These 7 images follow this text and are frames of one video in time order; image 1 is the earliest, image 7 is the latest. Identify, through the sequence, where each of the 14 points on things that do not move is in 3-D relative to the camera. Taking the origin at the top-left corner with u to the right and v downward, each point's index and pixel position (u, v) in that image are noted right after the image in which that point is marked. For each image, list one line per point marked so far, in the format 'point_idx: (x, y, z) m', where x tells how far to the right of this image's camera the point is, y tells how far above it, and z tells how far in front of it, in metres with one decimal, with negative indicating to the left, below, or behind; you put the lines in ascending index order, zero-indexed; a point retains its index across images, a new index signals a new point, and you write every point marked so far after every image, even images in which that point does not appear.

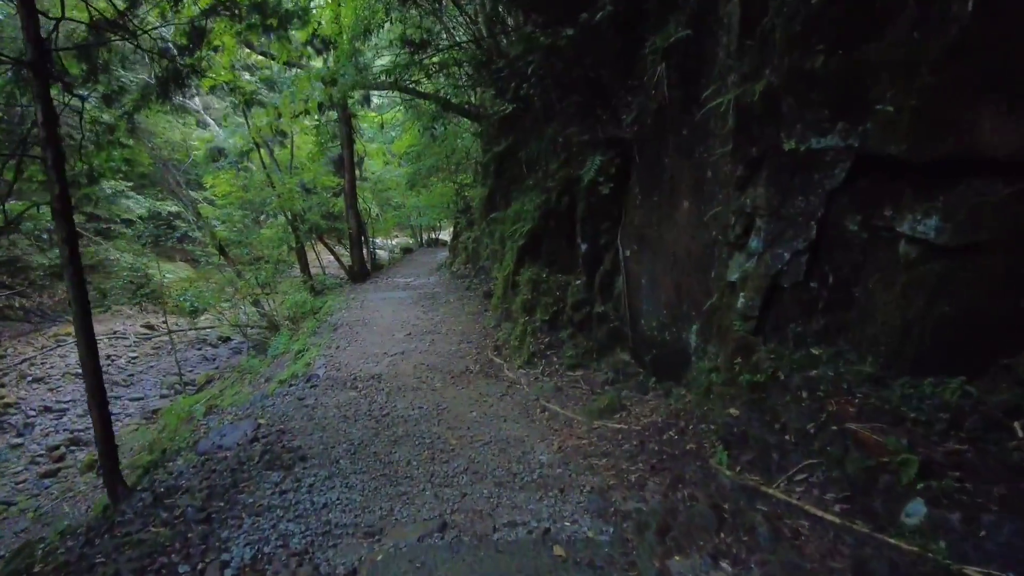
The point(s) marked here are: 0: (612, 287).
0: (+1.1, 0.0, +6.8) m
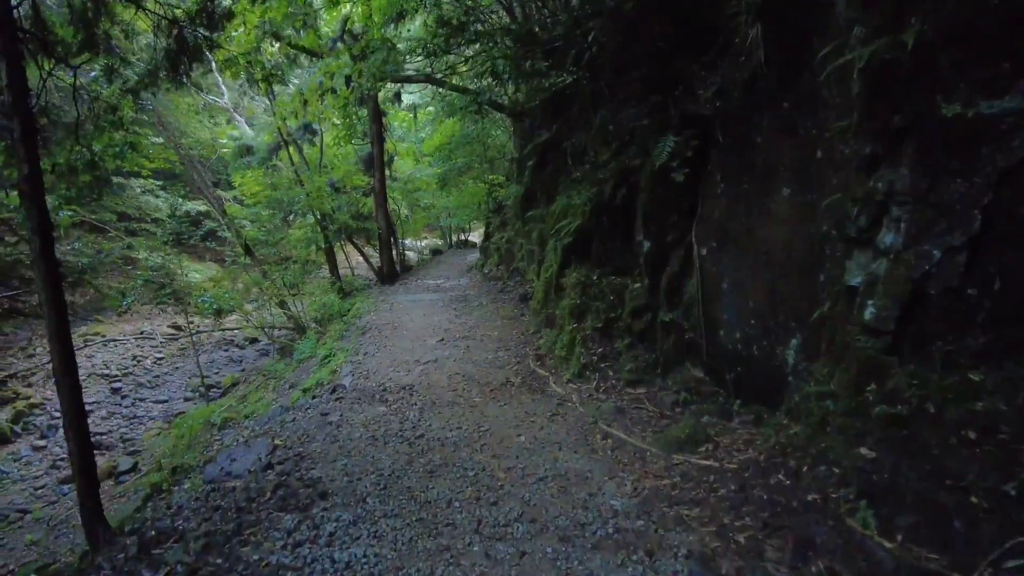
0: (+1.6, 0.0, +5.9) m
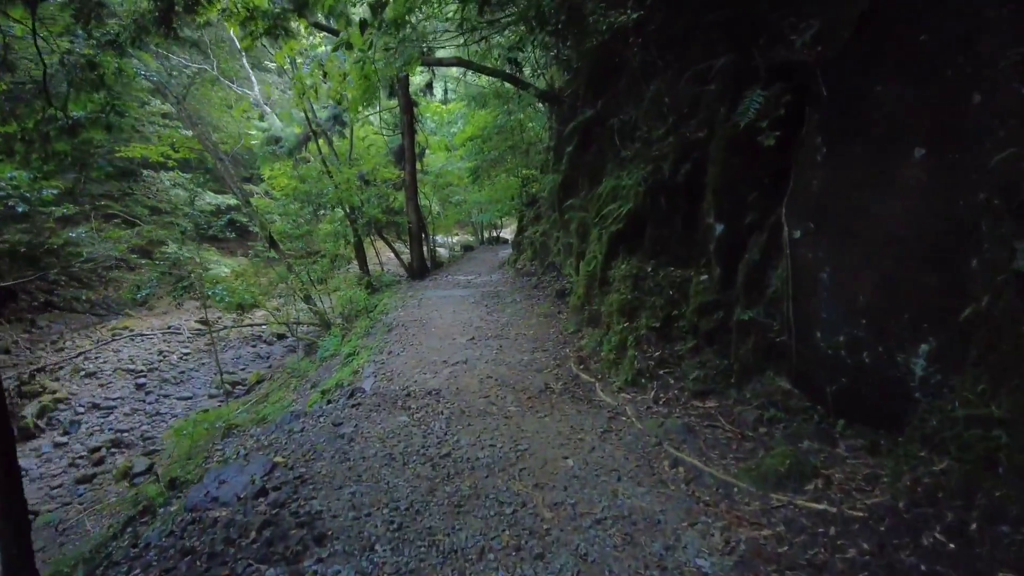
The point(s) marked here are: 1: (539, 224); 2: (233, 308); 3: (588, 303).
0: (+1.9, 0.0, +4.8) m
1: (+0.8, +1.9, +19.3) m
2: (-7.1, -0.5, +16.2) m
3: (+1.1, -0.2, +8.7) m
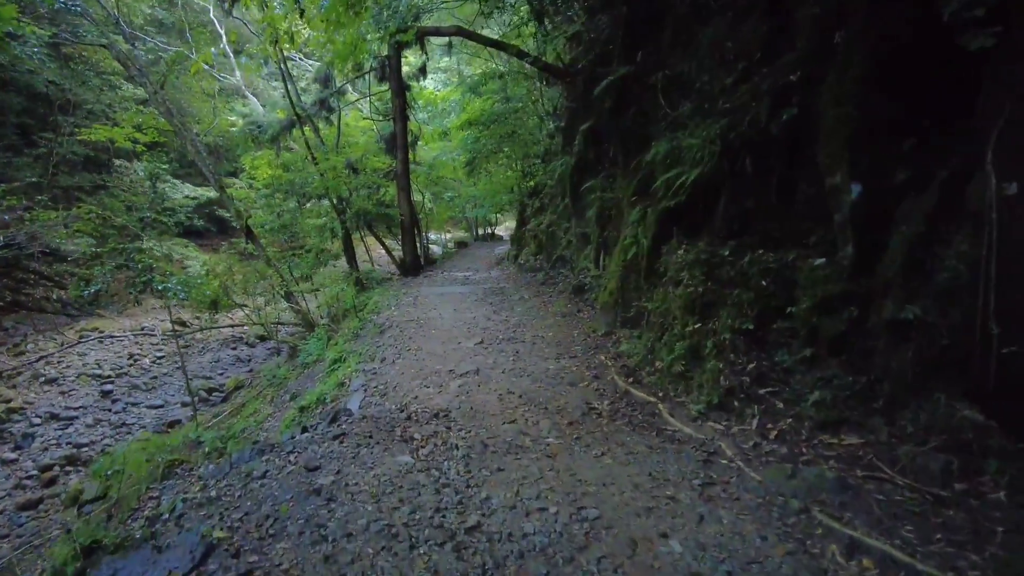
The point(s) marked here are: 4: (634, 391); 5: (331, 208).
0: (+2.2, +0.1, +3.3) m
1: (+0.8, +2.0, +17.7) m
2: (-7.0, -0.4, +14.6) m
3: (+1.3, -0.1, +7.1) m
4: (+1.0, -0.8, +5.2) m
5: (-5.1, +2.2, +17.9) m
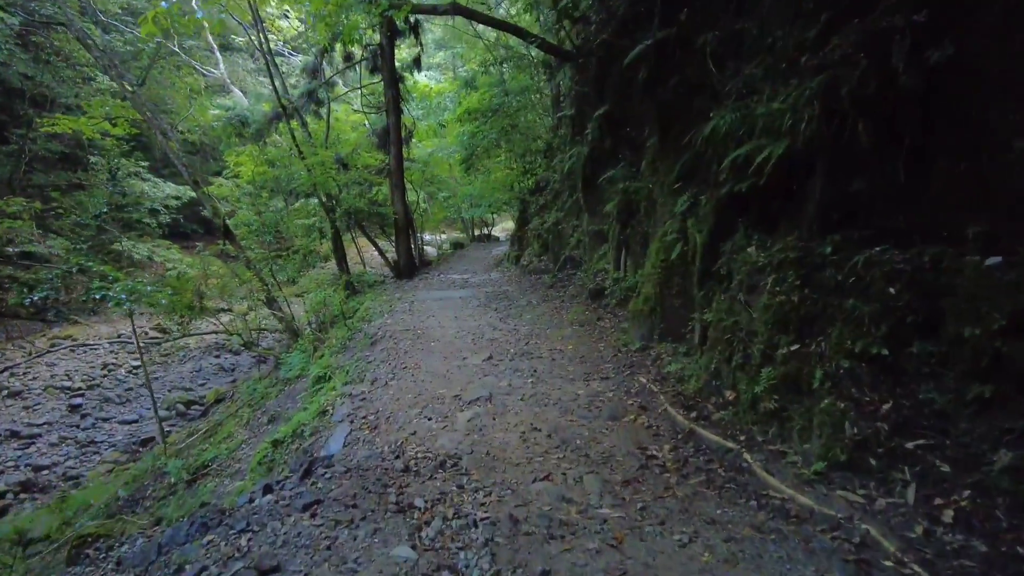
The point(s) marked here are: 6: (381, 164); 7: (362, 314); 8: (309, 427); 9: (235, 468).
0: (+2.4, +0.1, +2.1) m
1: (+0.9, +1.9, +16.5) m
2: (-6.9, -0.5, +13.3) m
3: (+1.5, -0.2, +5.9) m
4: (+1.2, -0.9, +4.0) m
5: (-5.0, +2.1, +16.6) m
6: (-3.9, +3.7, +18.9) m
7: (-2.7, -0.5, +11.4) m
8: (-1.8, -1.2, +5.8) m
9: (-3.1, -1.8, +7.0) m
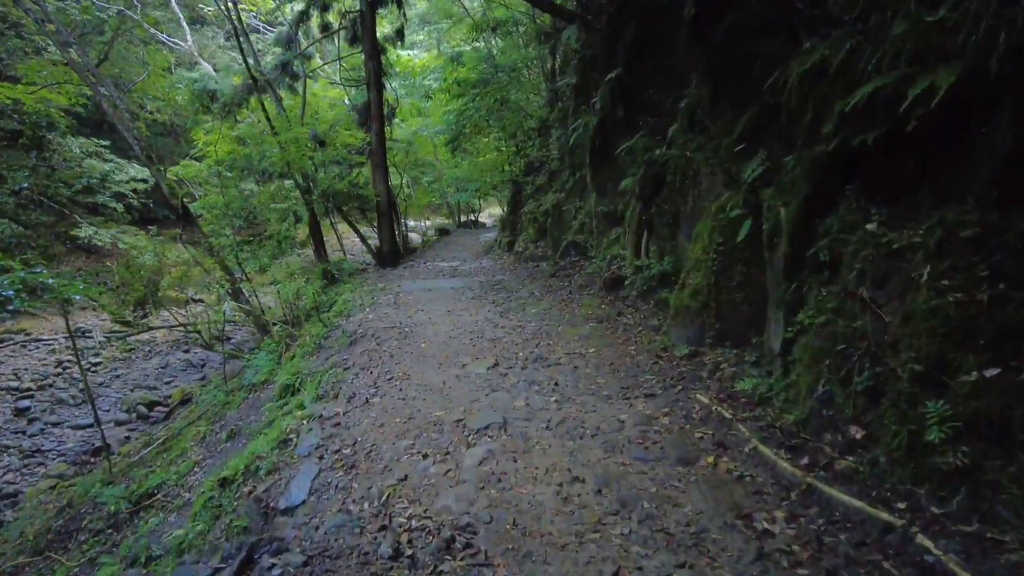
0: (+2.6, 0.0, +0.8) m
1: (+0.7, +2.2, +15.2) m
2: (-6.9, -0.4, +11.8) m
3: (+1.6, -0.1, +4.7) m
4: (+1.4, -0.9, +2.7) m
5: (-5.2, +2.4, +15.1) m
6: (-4.1, +4.0, +17.4) m
7: (-2.7, -0.3, +10.0) m
8: (-1.7, -1.2, +4.4) m
9: (-3.0, -1.7, +5.6) m
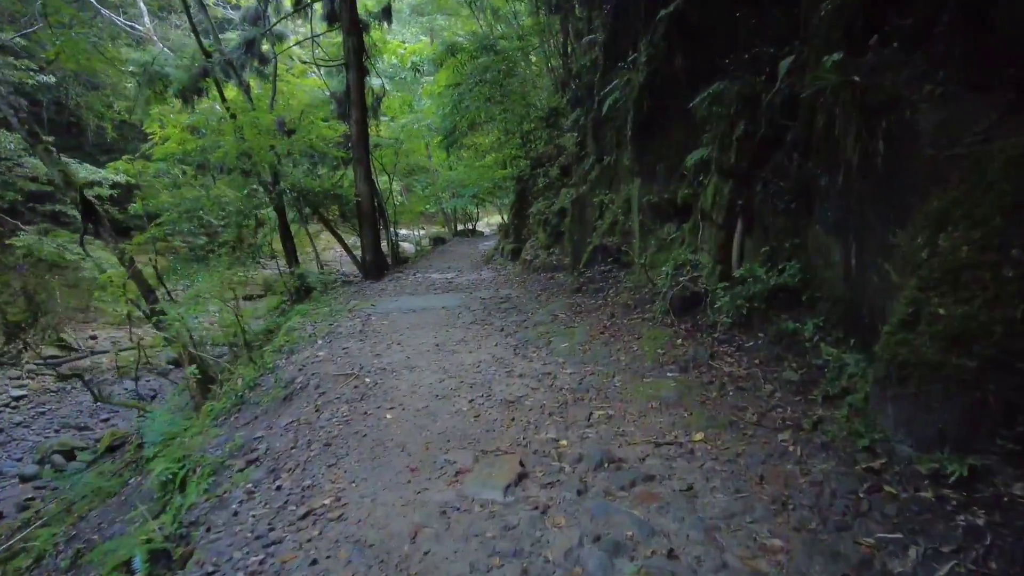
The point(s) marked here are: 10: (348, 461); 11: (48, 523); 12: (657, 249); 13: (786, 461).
0: (+2.8, 0.0, -1.9) m
1: (+0.9, +1.9, +12.5) m
2: (-6.8, -0.7, +9.0) m
3: (+1.8, -0.3, +1.9) m
4: (+1.6, -1.0, 0.0) m
5: (-5.0, +2.0, +12.4) m
6: (-4.0, +3.6, +14.7) m
7: (-2.5, -0.5, +7.2) m
8: (-1.5, -1.3, +1.7) m
9: (-2.8, -1.9, +2.8) m
10: (-0.8, -0.9, +3.3) m
11: (-4.9, -2.5, +6.7) m
12: (+1.5, +0.4, +6.7) m
13: (+1.2, -0.7, +2.7) m
